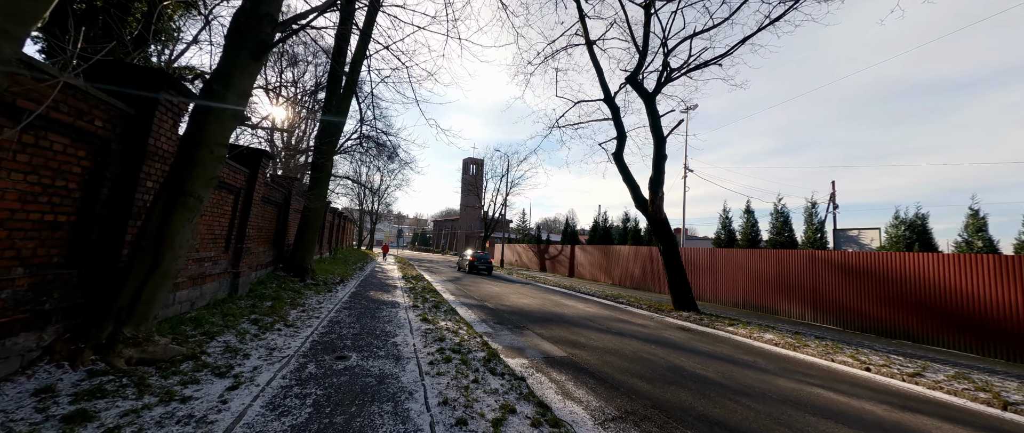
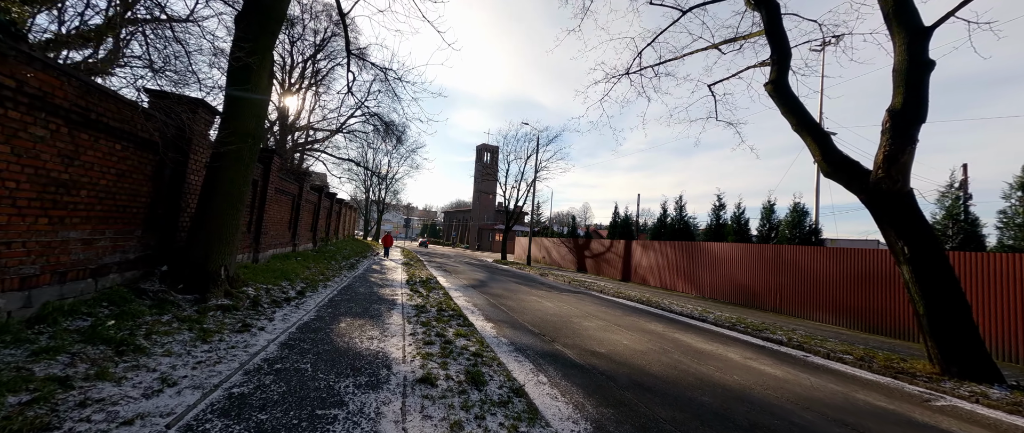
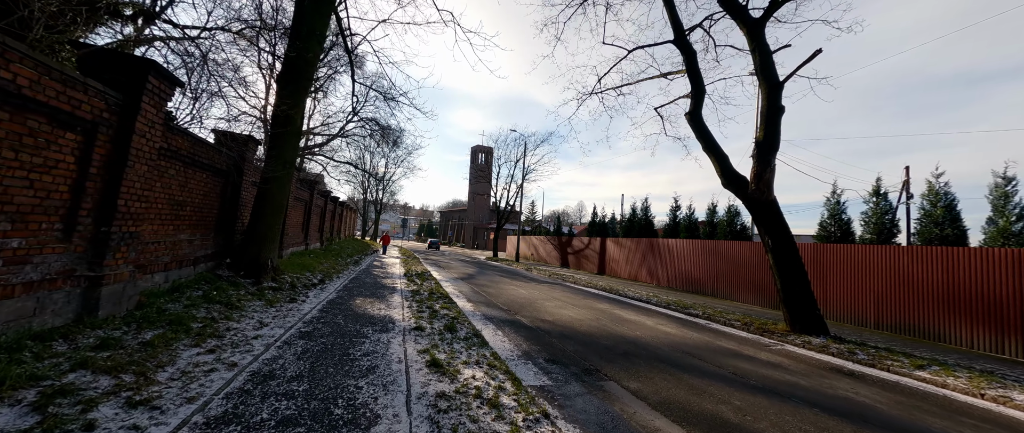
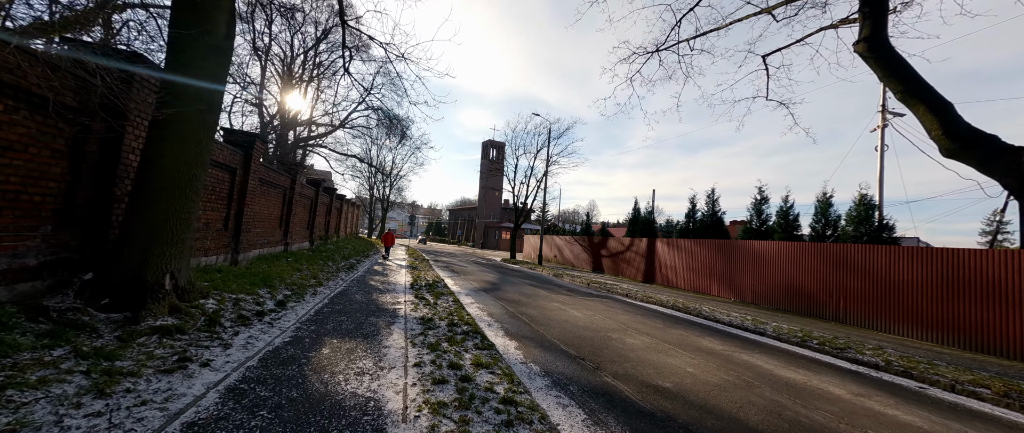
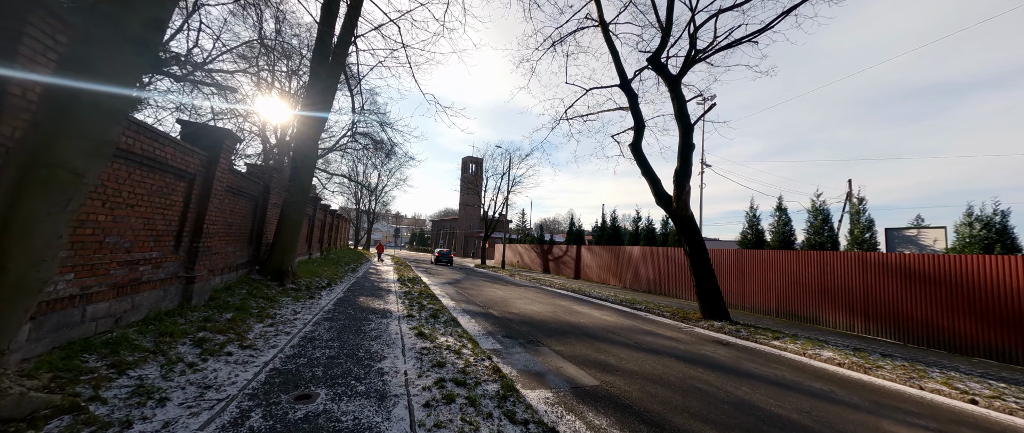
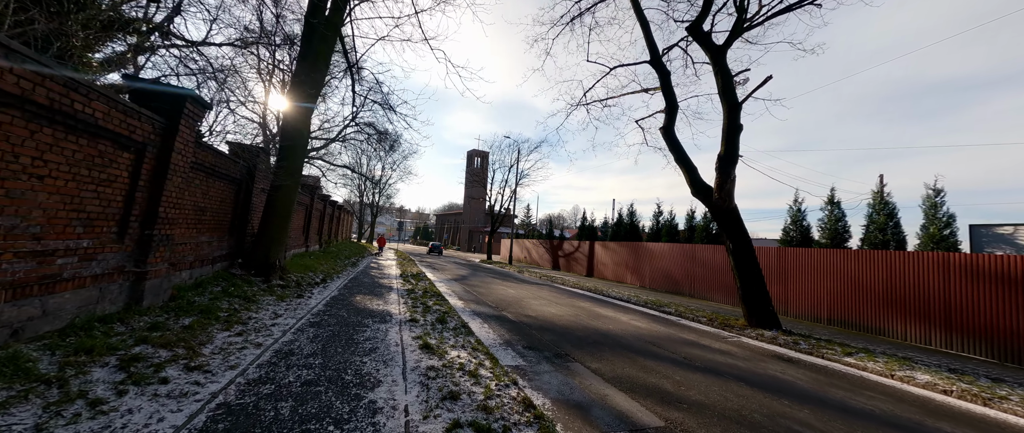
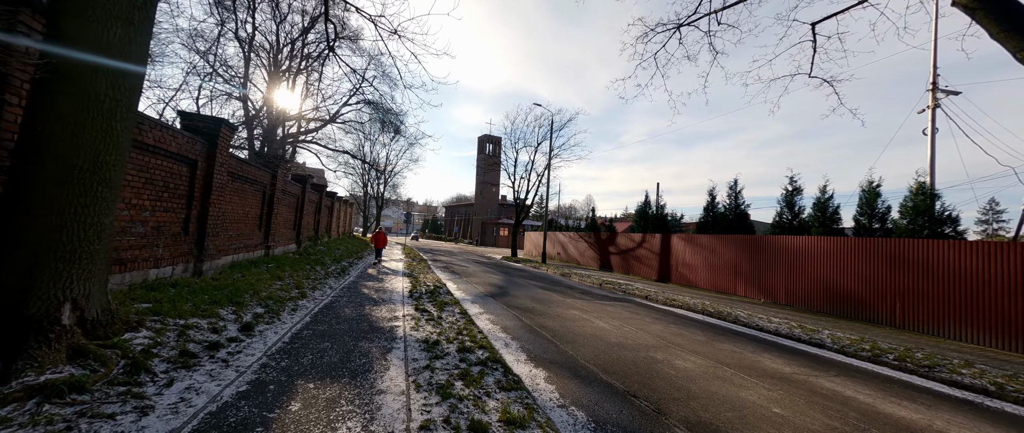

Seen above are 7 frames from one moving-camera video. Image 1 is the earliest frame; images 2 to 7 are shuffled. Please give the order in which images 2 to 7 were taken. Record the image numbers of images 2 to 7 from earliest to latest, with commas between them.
5, 6, 3, 2, 4, 7
